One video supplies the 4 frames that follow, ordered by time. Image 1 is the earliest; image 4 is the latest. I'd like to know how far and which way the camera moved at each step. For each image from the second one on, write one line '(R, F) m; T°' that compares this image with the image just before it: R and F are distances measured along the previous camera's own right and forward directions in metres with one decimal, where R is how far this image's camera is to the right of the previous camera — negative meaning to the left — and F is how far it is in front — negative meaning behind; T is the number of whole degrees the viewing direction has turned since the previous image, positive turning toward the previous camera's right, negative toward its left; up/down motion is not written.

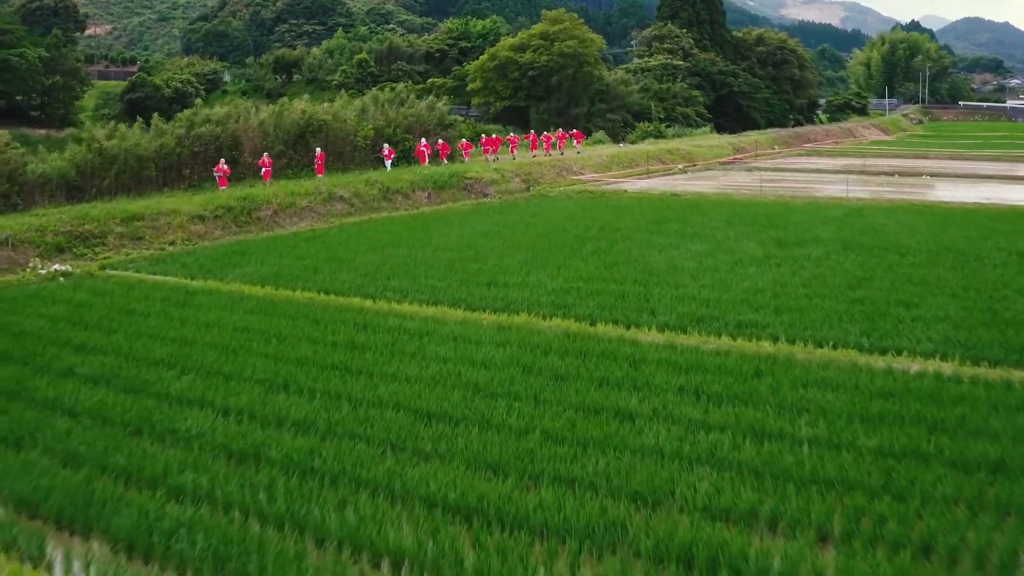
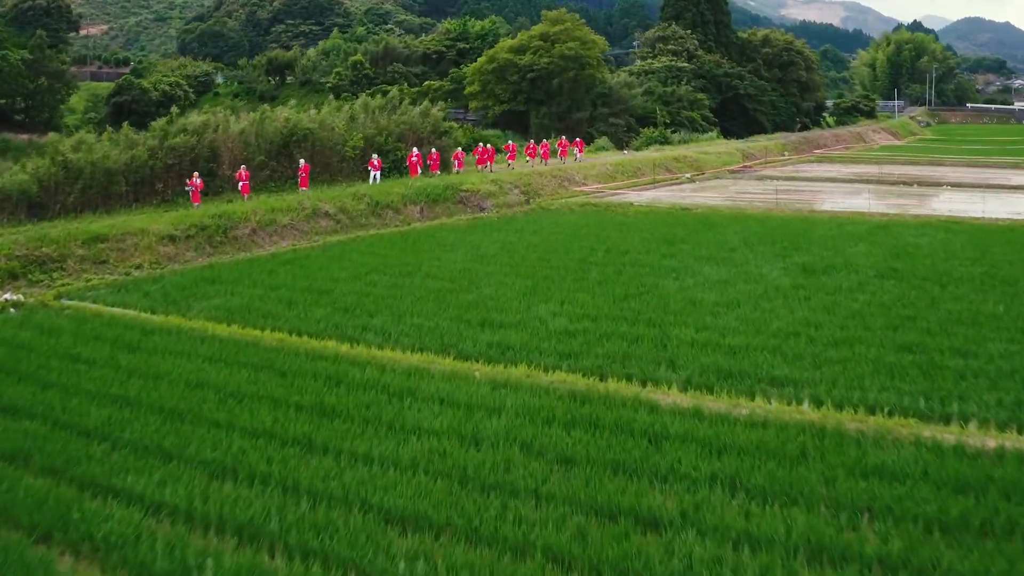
(0.0, +1.2) m; 0°
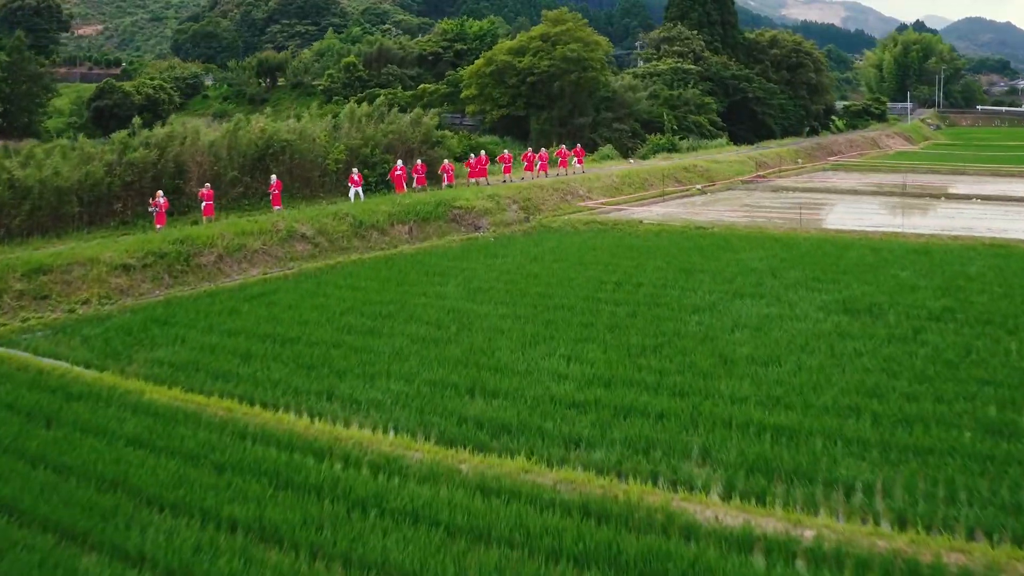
(0.0, +1.6) m; 0°
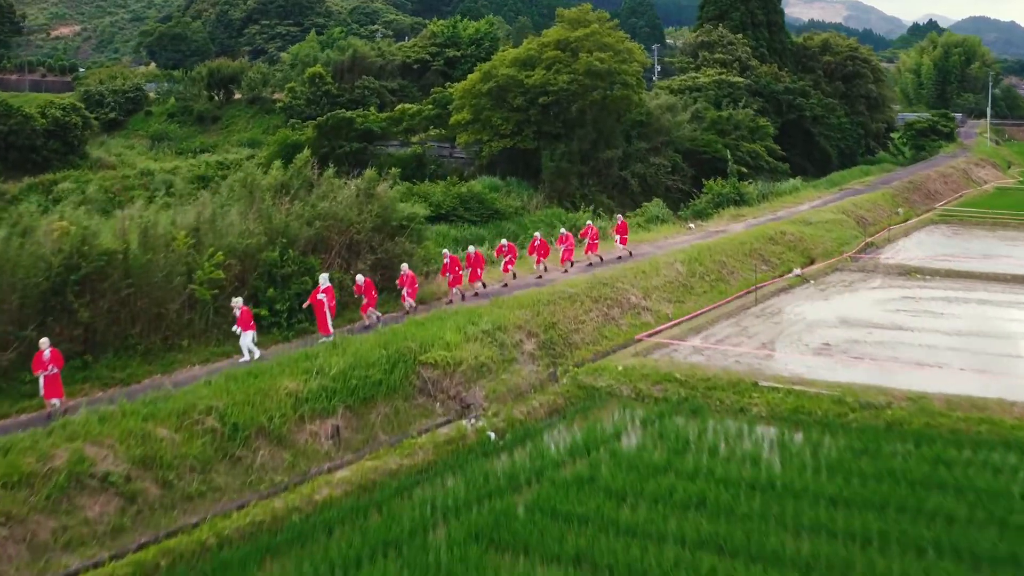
(-0.2, +7.3) m; 0°
